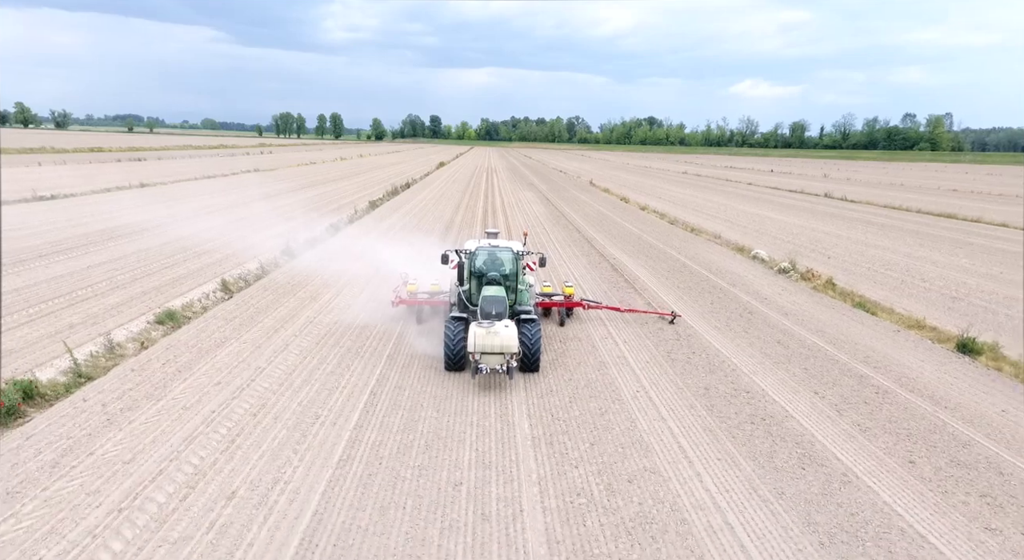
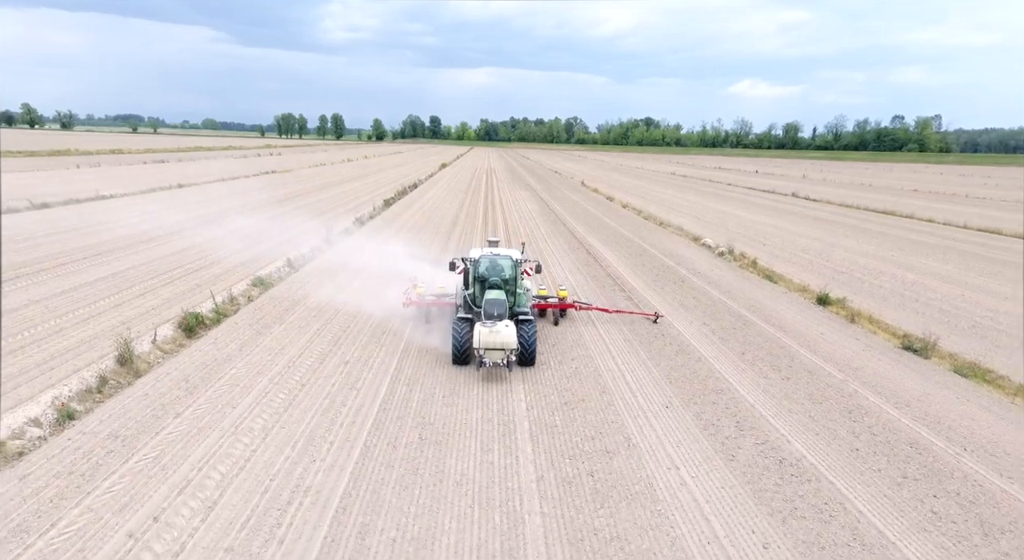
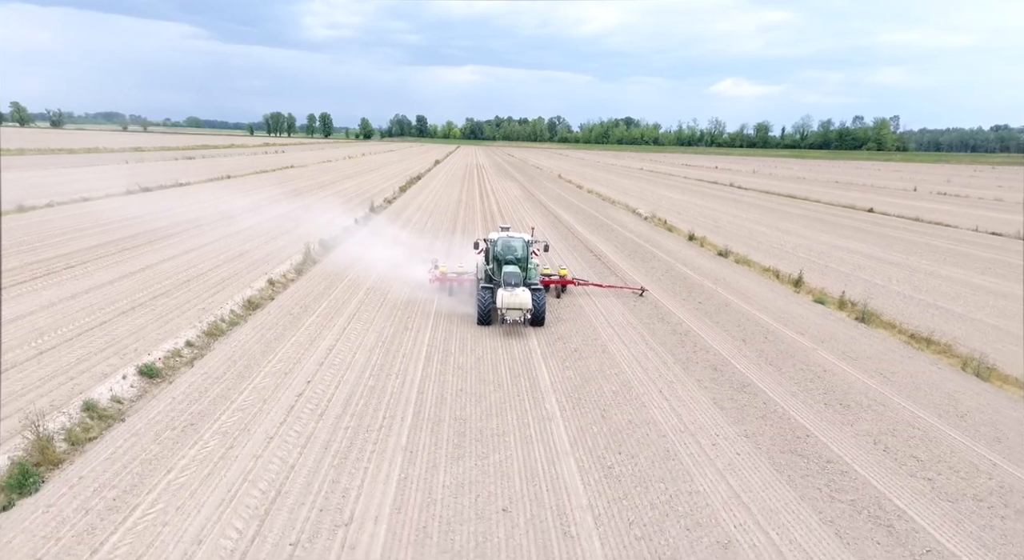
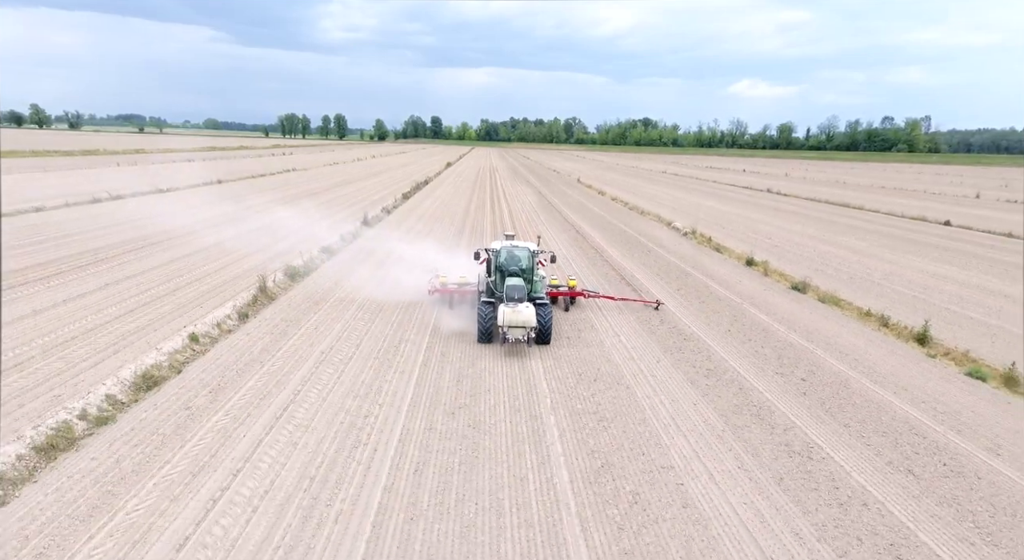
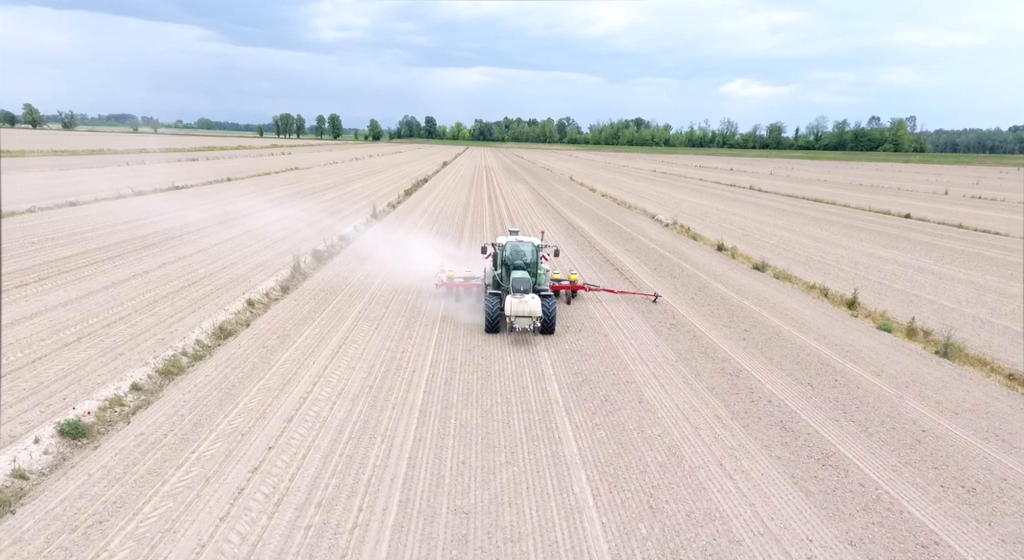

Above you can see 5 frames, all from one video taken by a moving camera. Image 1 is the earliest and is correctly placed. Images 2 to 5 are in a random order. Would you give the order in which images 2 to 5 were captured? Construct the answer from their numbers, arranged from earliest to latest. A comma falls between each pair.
2, 4, 5, 3
